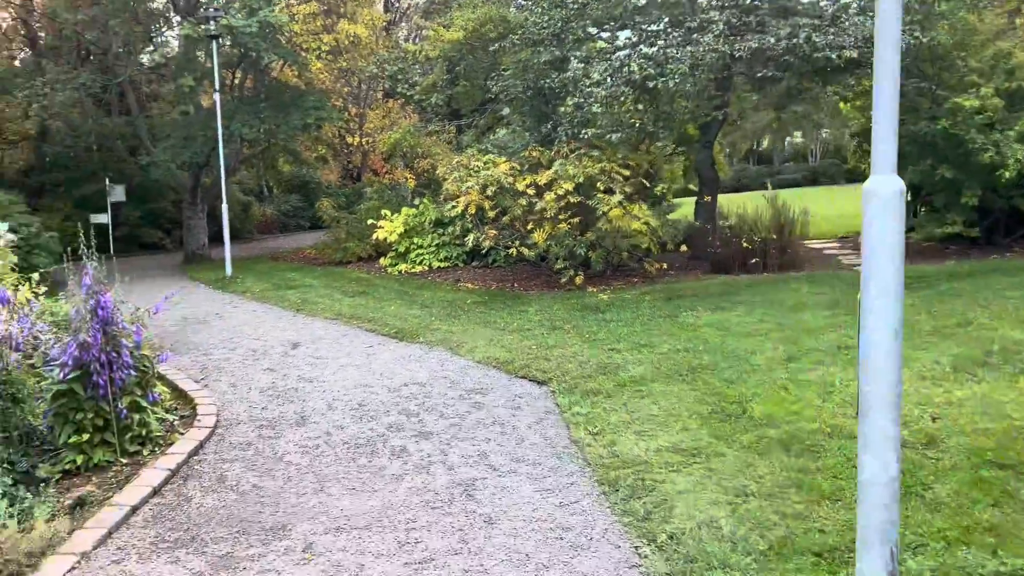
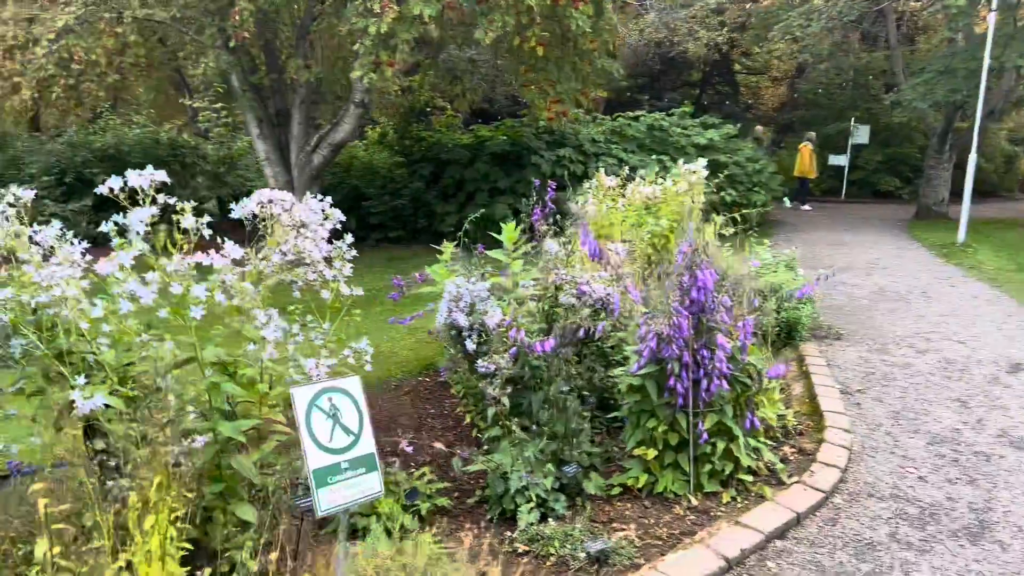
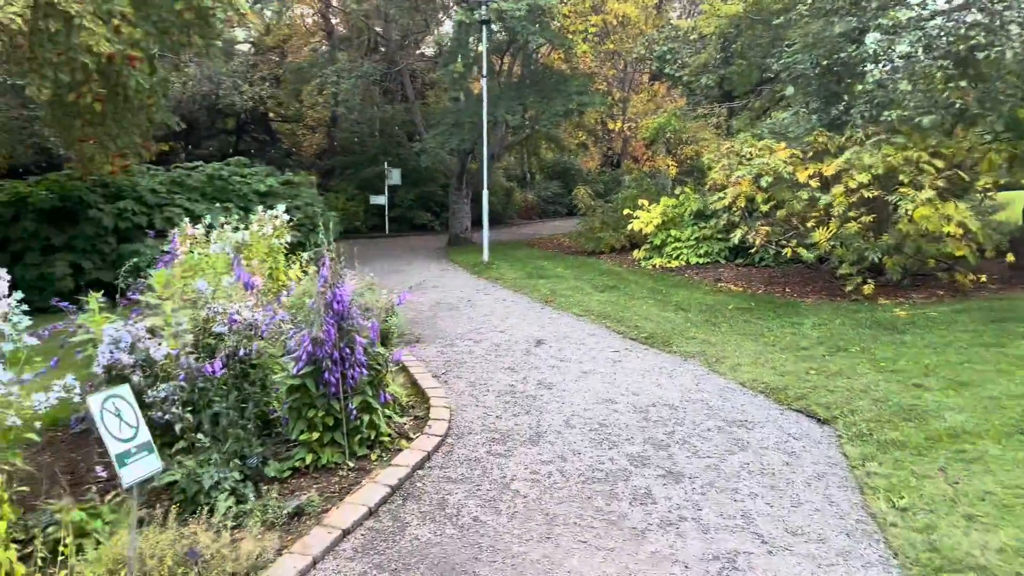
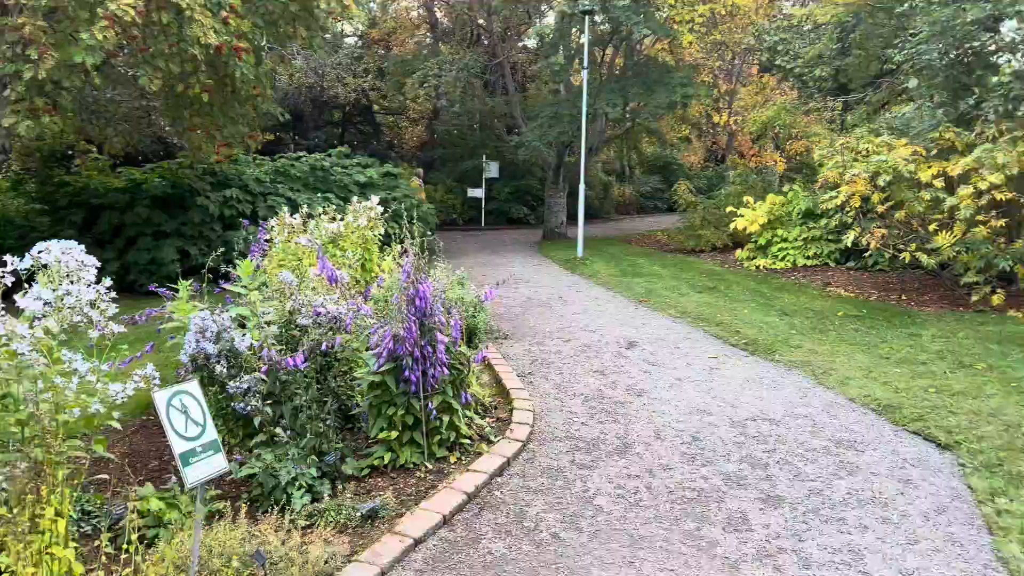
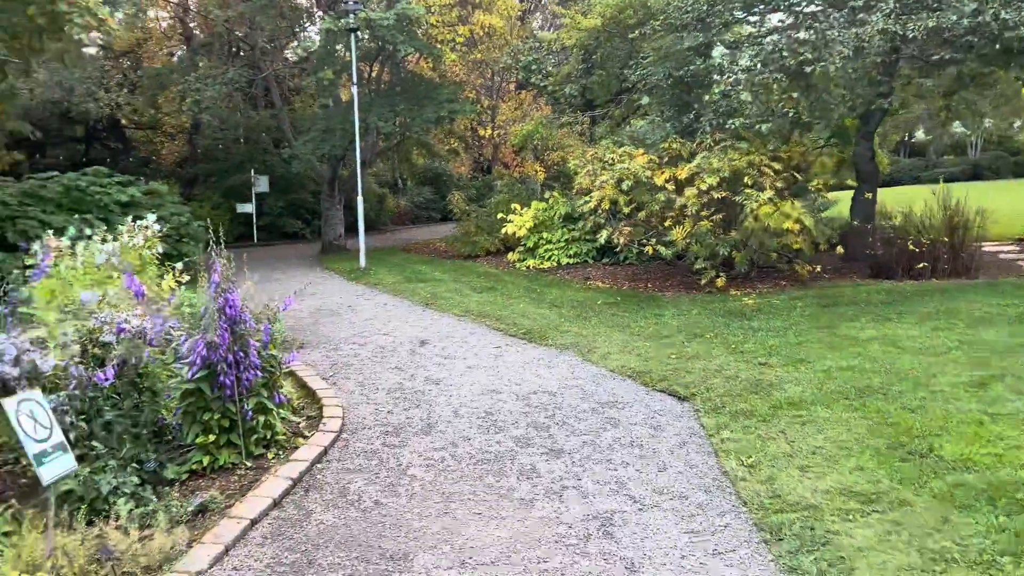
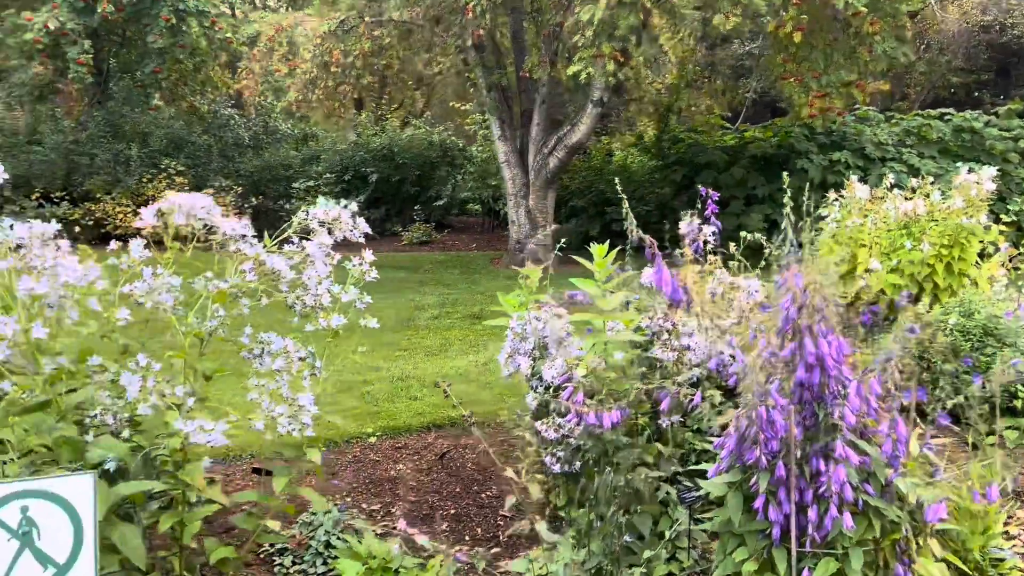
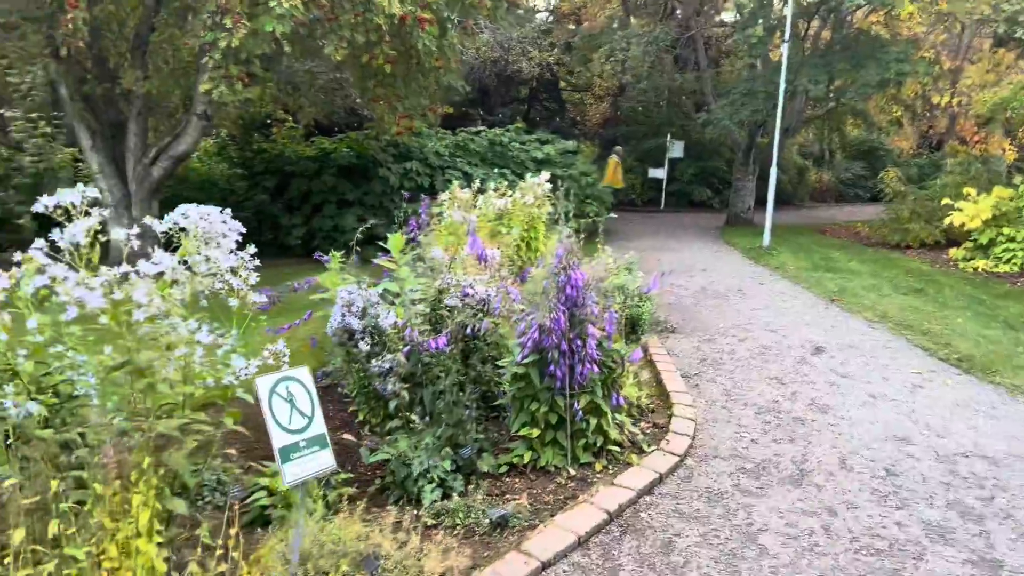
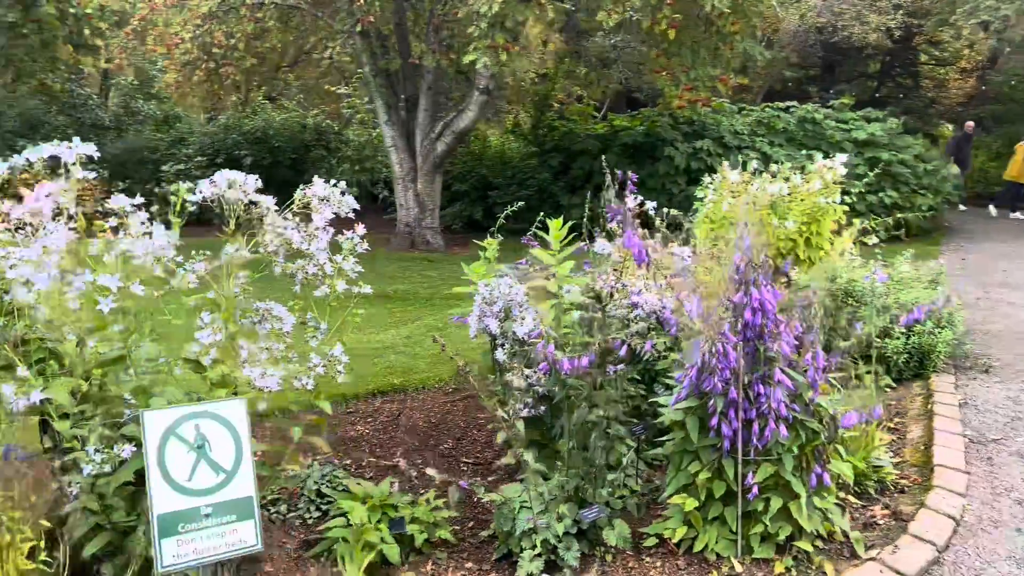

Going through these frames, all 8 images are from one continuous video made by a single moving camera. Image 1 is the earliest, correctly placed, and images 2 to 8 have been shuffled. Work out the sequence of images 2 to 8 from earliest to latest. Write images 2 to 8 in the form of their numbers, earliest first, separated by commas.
5, 3, 4, 7, 2, 8, 6
